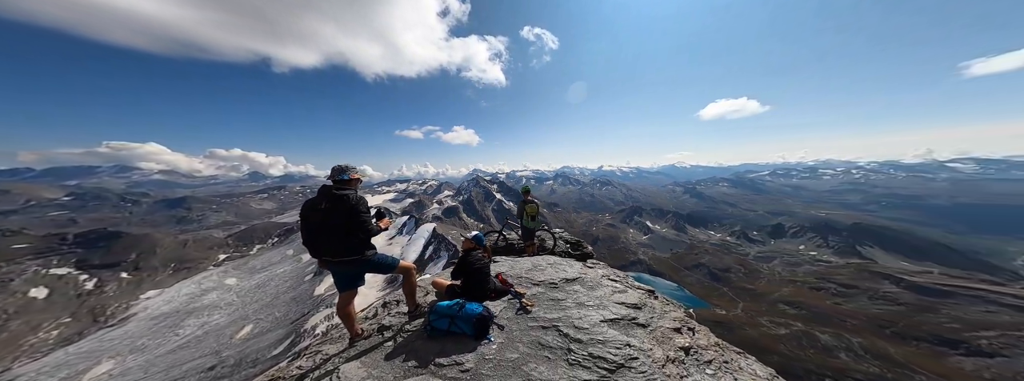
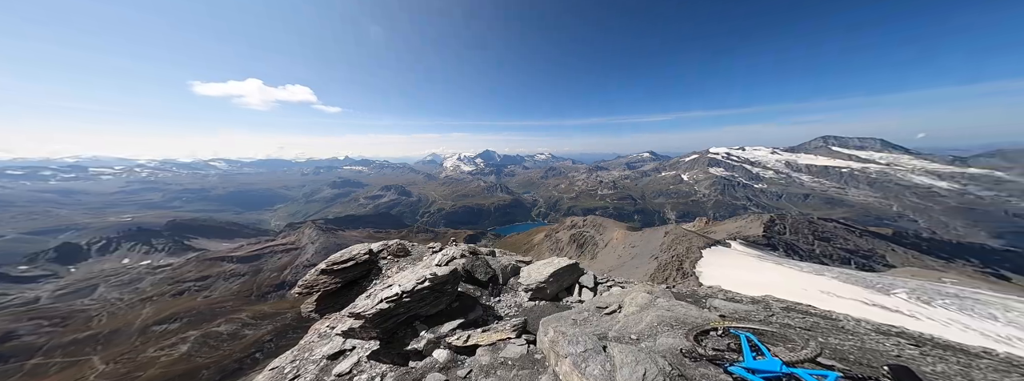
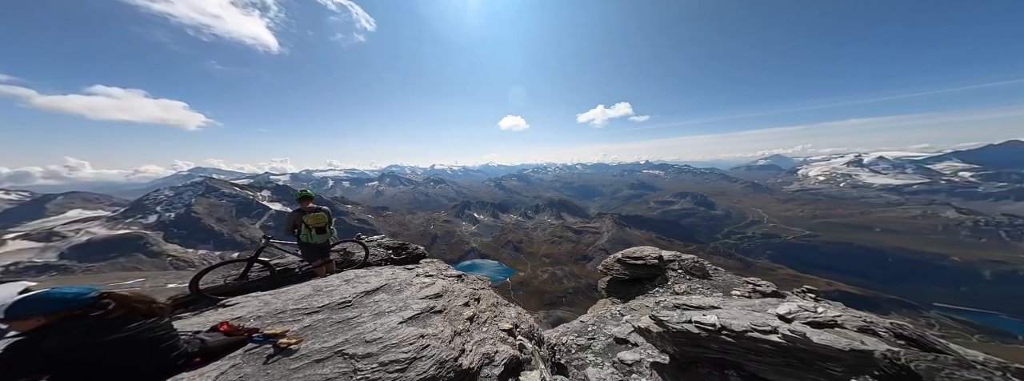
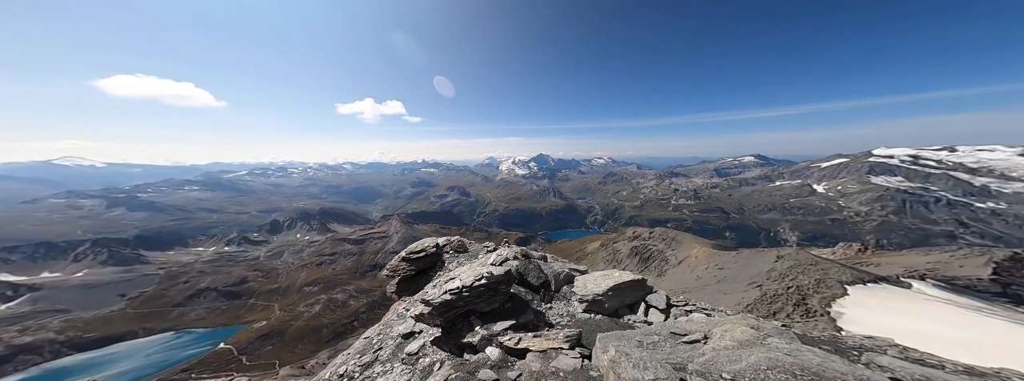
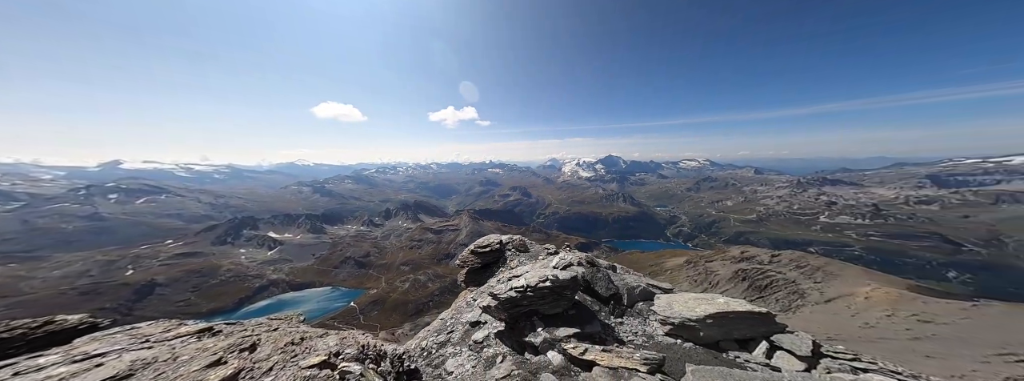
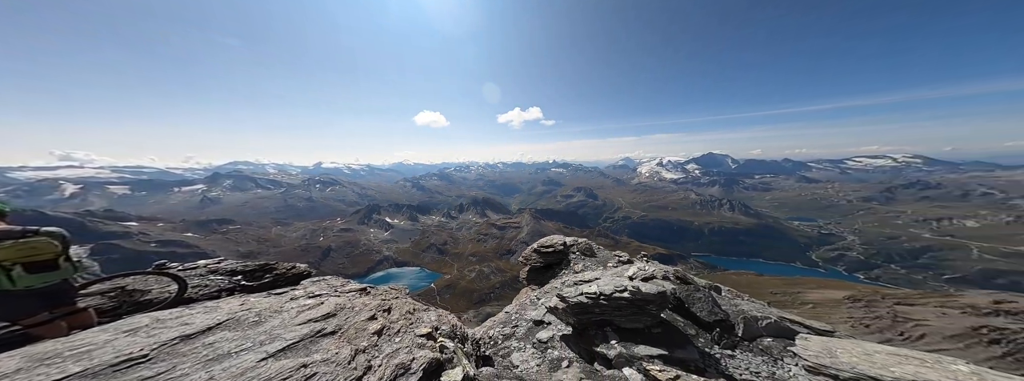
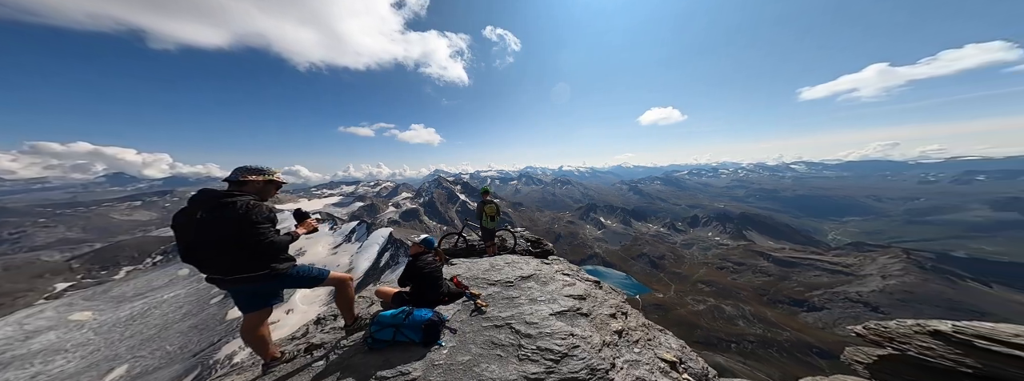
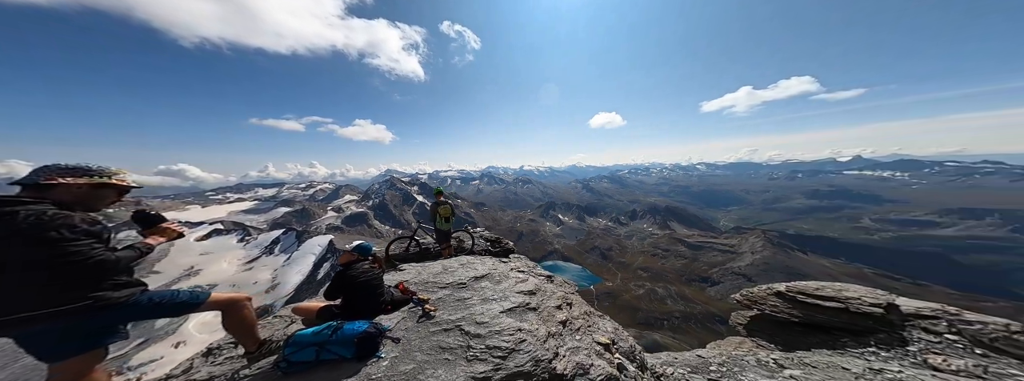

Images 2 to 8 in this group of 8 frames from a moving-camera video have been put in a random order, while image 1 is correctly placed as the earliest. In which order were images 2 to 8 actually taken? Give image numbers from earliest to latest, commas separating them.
7, 8, 3, 6, 5, 4, 2
